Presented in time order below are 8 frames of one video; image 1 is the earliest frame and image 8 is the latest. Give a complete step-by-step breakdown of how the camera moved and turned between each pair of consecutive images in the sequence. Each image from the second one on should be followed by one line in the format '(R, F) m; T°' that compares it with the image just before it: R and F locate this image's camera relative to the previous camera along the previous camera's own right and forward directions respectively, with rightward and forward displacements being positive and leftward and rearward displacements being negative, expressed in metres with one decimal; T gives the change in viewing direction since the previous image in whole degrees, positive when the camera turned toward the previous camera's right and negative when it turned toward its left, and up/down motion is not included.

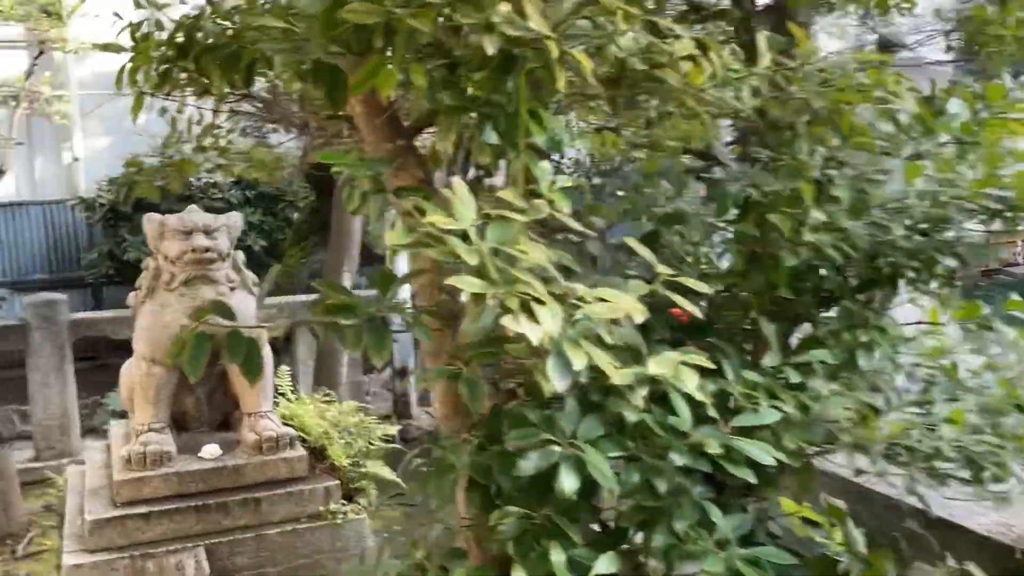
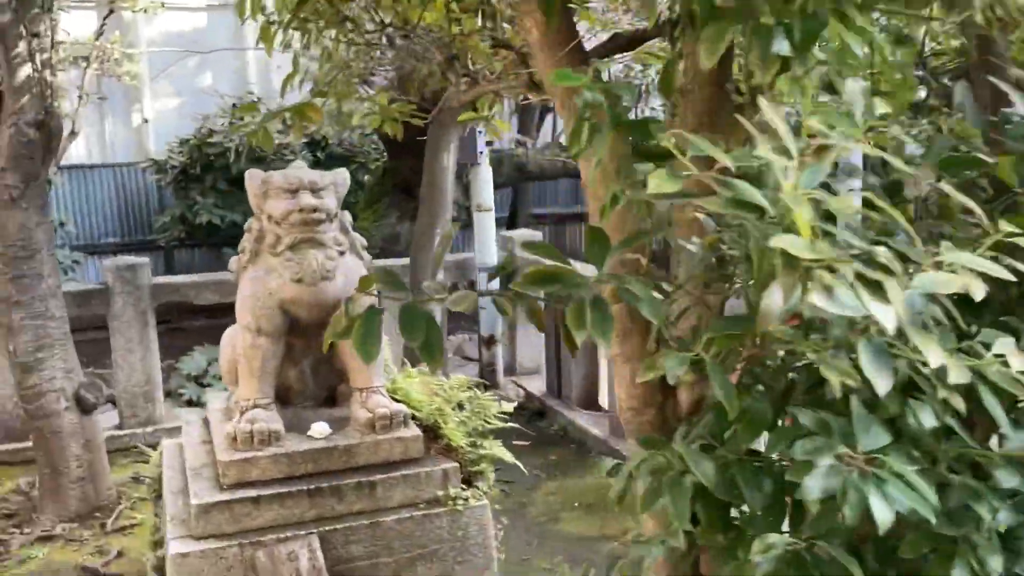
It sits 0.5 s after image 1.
(-0.3, +0.3) m; -3°
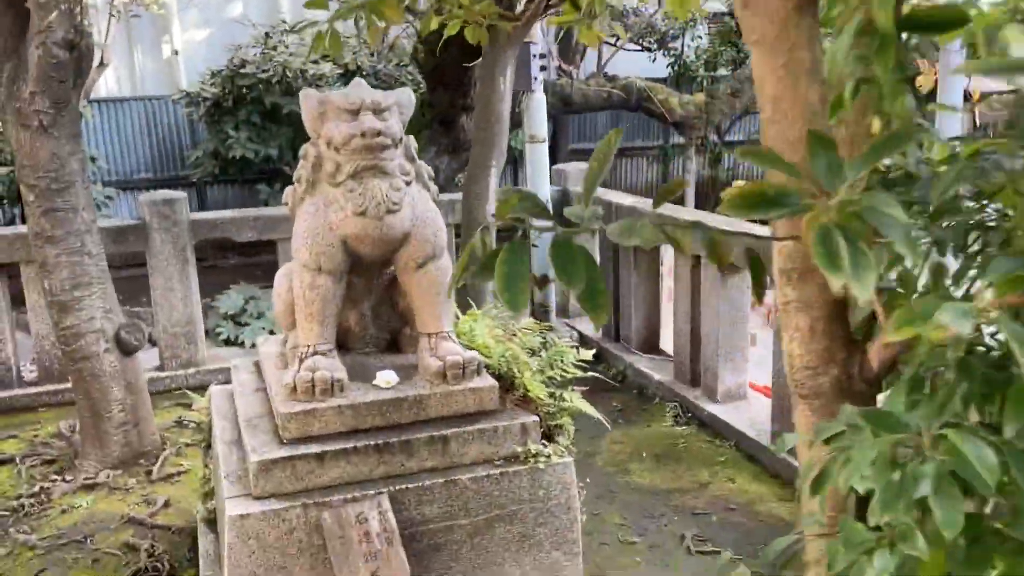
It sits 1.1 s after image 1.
(-0.2, +0.3) m; -2°
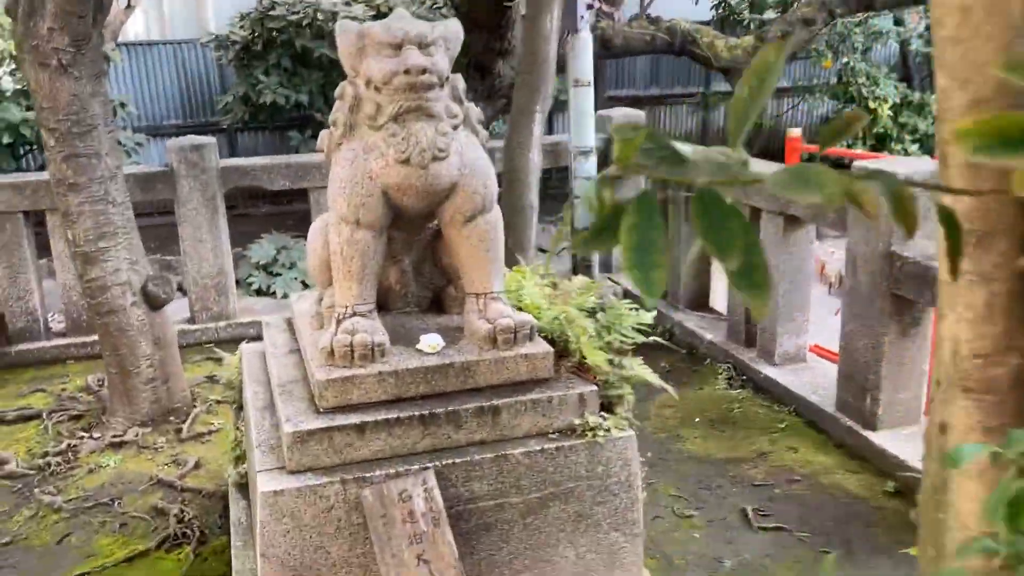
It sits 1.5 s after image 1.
(-0.1, +0.3) m; -2°
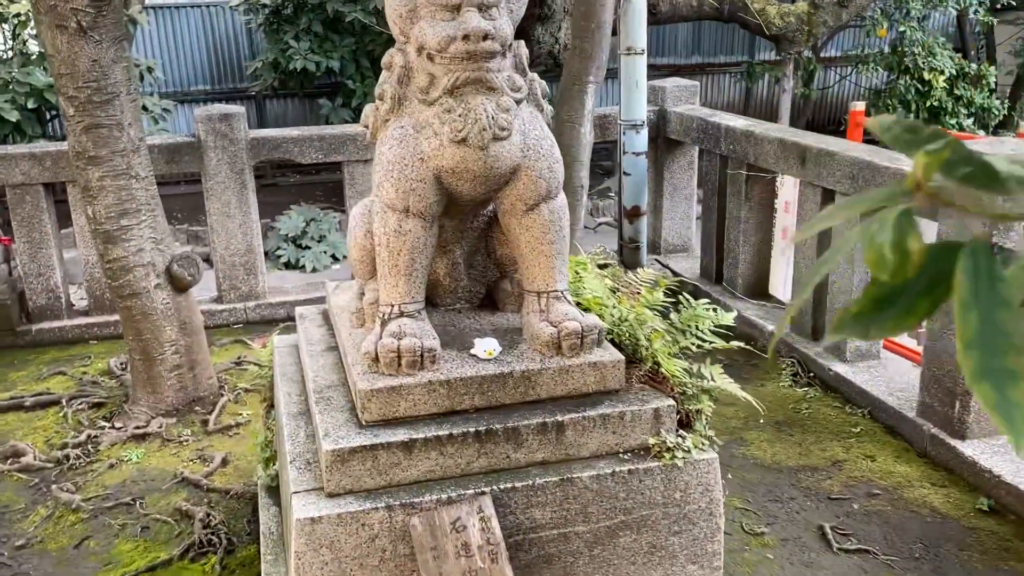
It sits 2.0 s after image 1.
(-0.1, +0.3) m; -2°
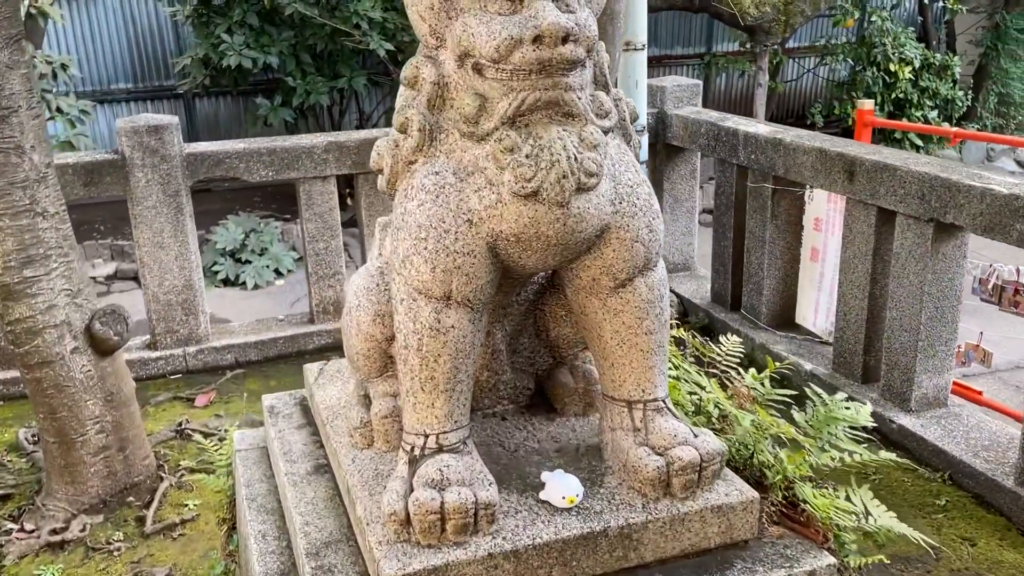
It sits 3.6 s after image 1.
(-0.2, +0.7) m; +4°
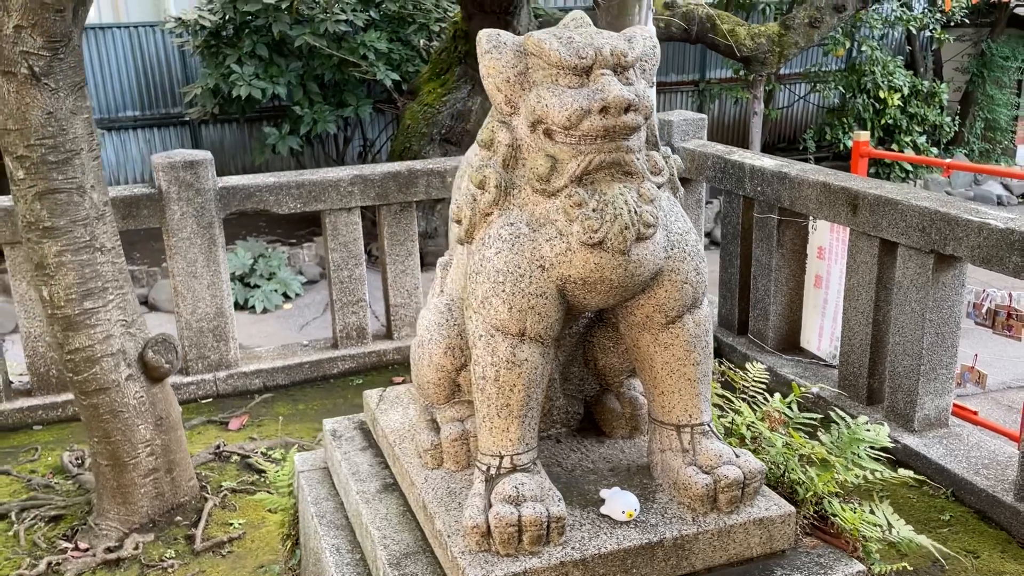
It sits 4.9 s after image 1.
(-0.1, -0.2) m; +1°
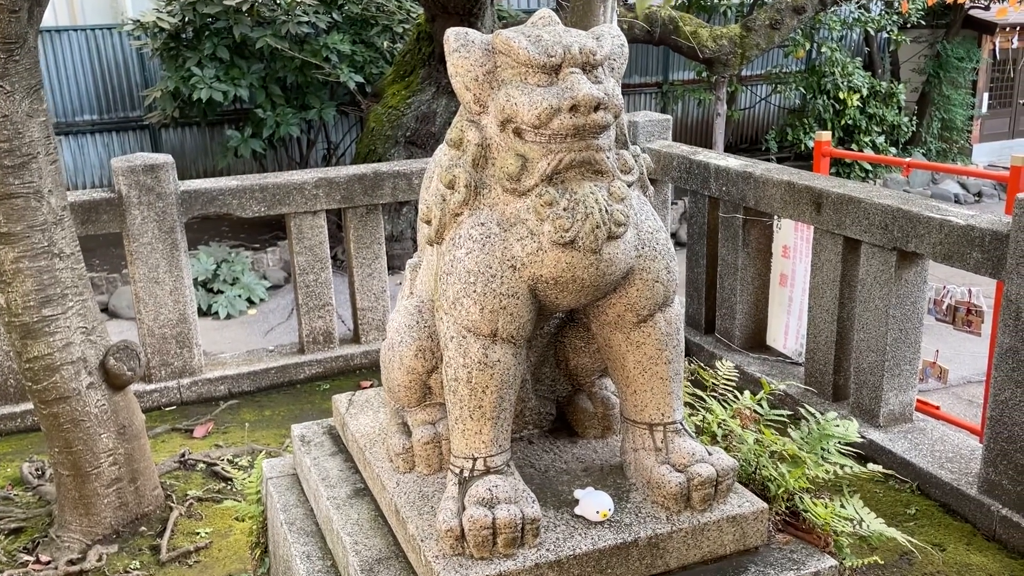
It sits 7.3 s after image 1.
(0.0, 0.0) m; +2°
